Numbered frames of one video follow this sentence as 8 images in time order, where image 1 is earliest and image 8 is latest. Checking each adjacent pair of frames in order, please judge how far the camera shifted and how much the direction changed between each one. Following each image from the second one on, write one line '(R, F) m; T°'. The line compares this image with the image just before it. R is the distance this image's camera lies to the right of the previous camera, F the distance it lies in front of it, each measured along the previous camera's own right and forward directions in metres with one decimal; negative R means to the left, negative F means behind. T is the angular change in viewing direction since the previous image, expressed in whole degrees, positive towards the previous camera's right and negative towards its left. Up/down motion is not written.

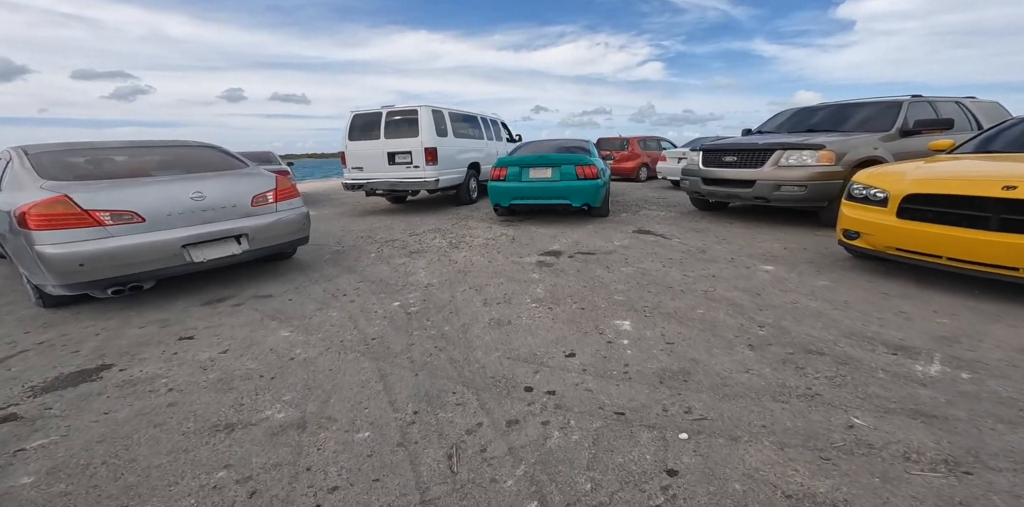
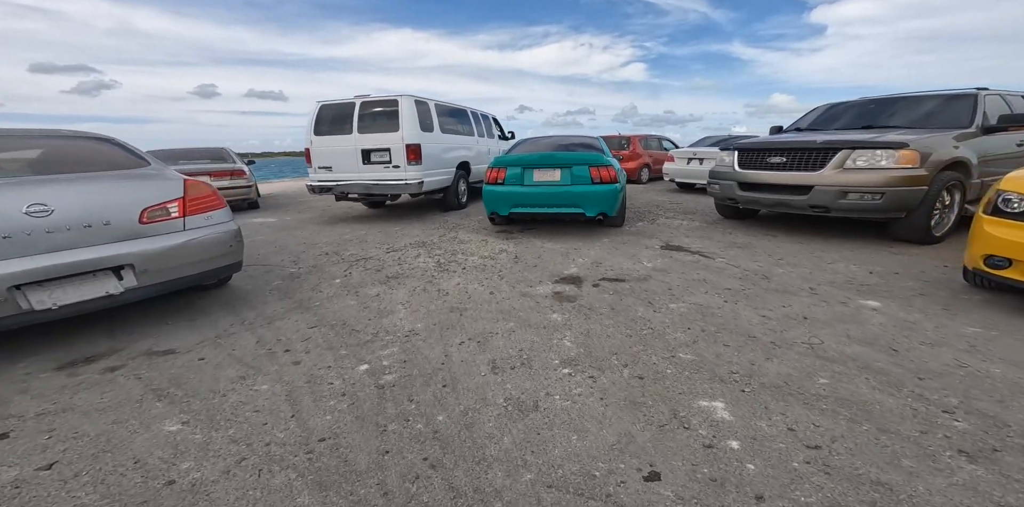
(-0.2, +1.1) m; +2°
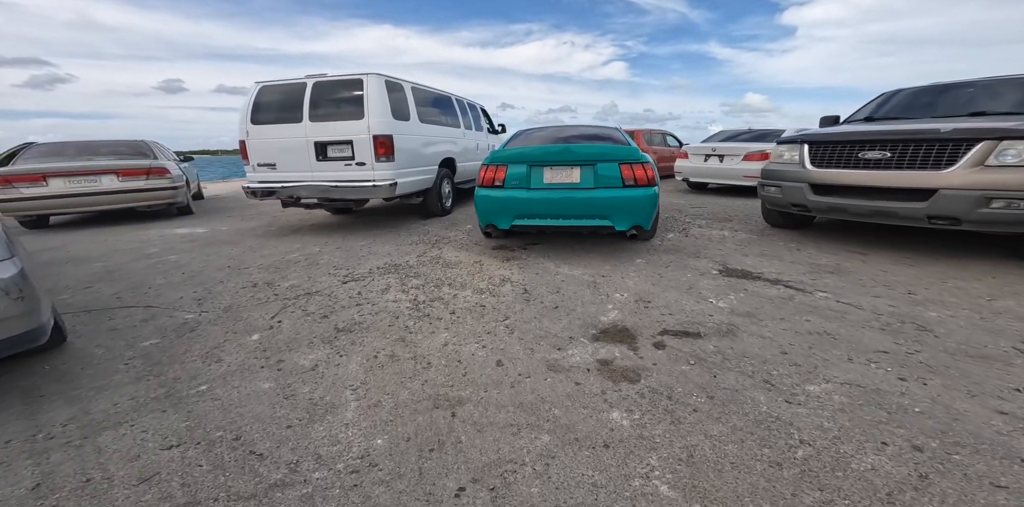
(-0.2, +1.3) m; +3°
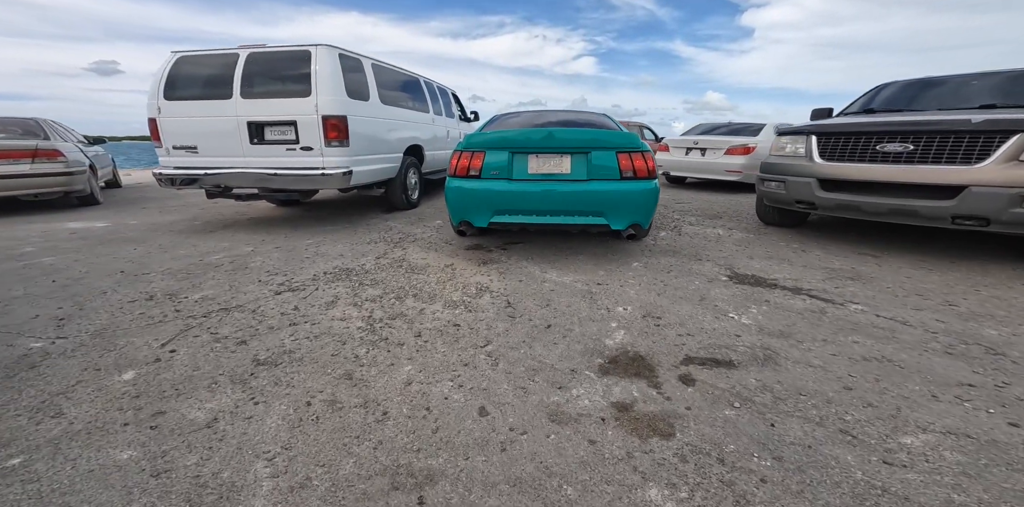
(-0.1, +0.6) m; +5°
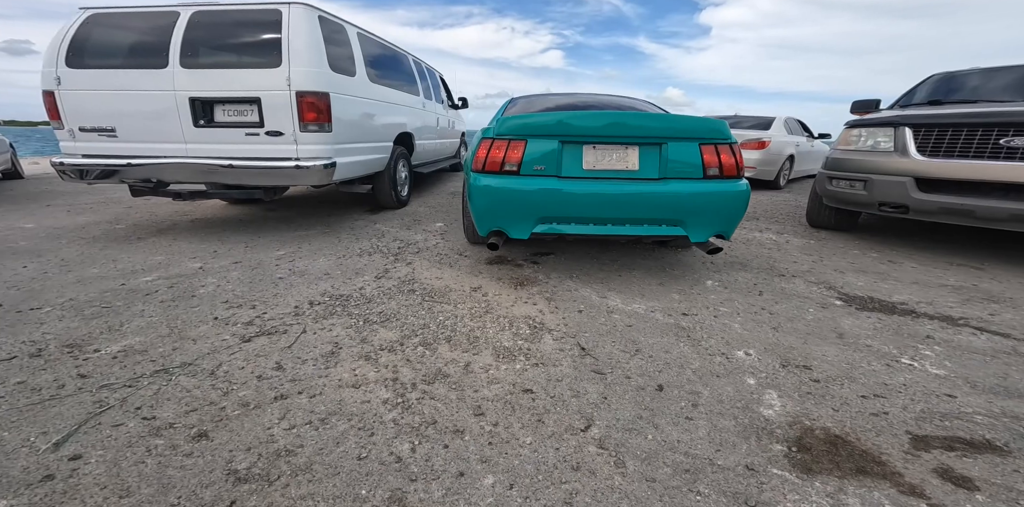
(-0.6, +0.8) m; +6°
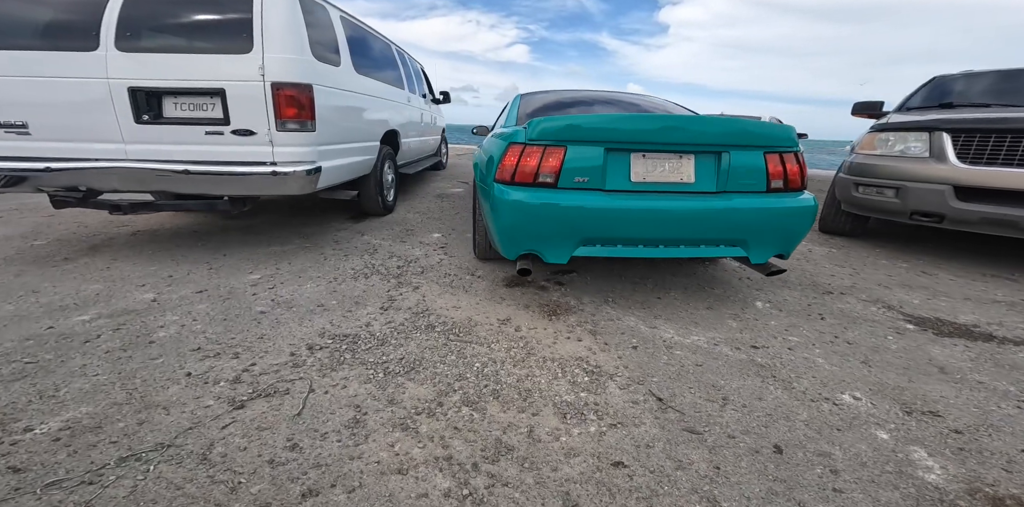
(-0.4, +0.4) m; +6°
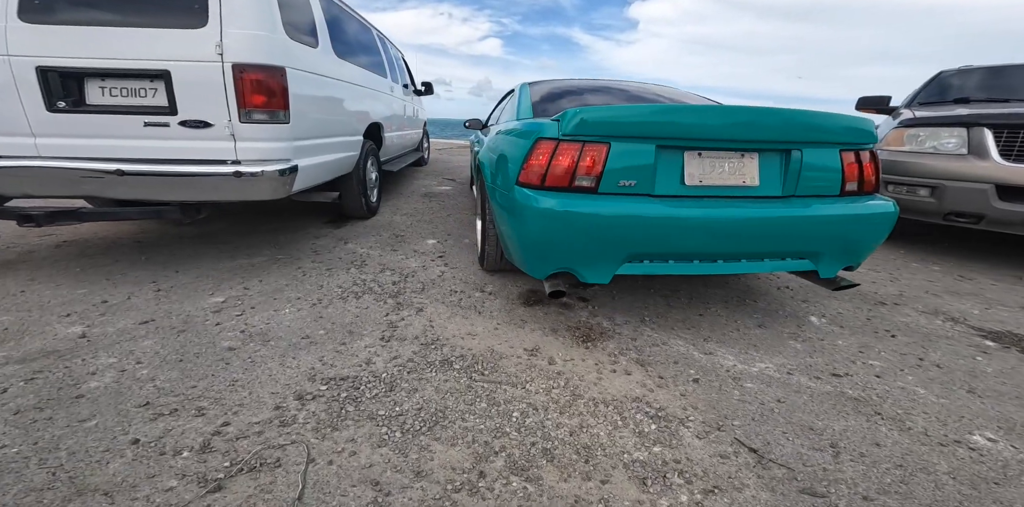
(-0.3, +0.4) m; +4°
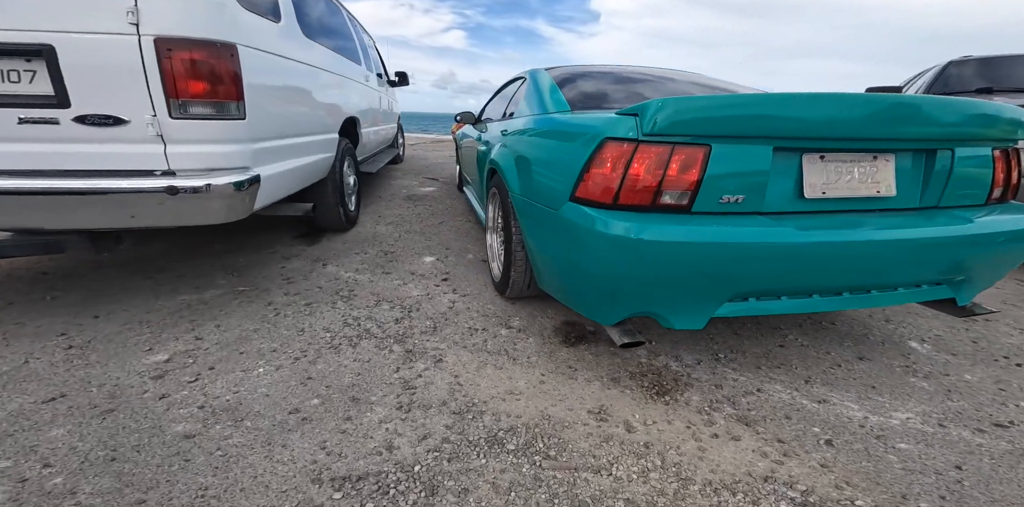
(-0.3, +0.5) m; +5°
